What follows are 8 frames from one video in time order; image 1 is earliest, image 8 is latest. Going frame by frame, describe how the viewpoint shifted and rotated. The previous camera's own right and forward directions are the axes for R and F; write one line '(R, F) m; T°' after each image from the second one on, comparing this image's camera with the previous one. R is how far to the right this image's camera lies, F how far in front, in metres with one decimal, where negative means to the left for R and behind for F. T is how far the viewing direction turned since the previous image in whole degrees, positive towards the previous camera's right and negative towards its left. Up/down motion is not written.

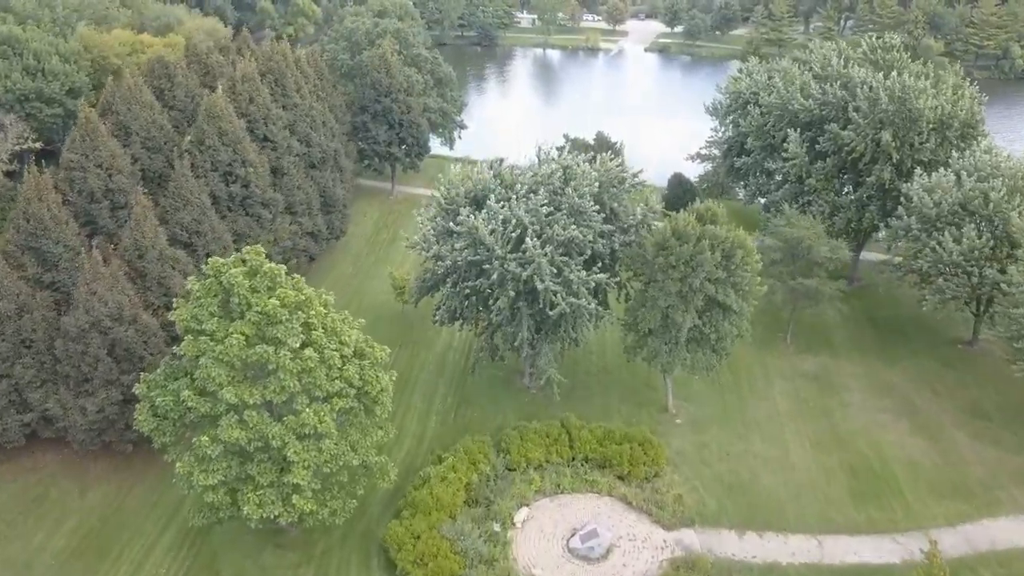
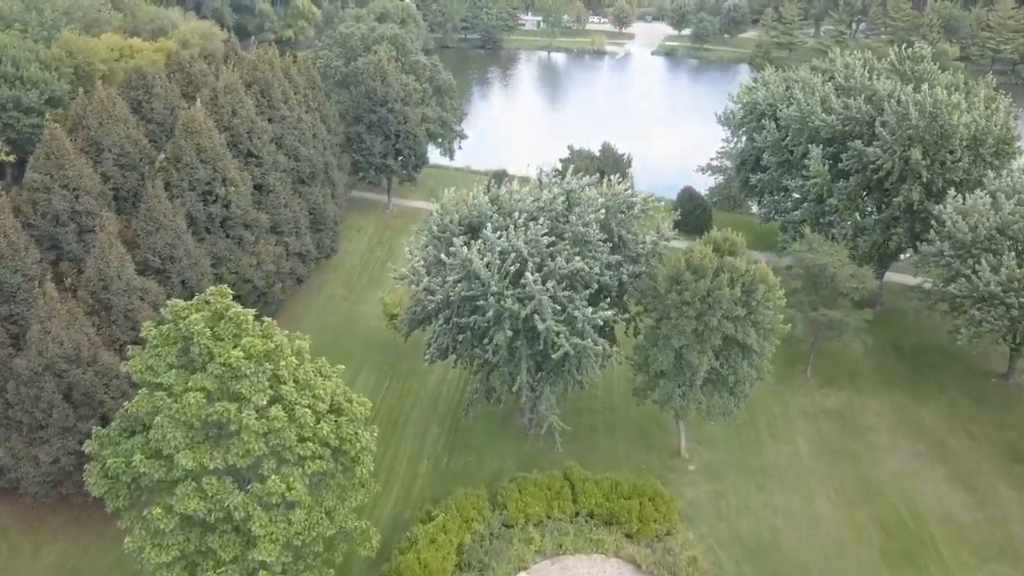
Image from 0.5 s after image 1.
(+0.2, +2.3) m; 0°
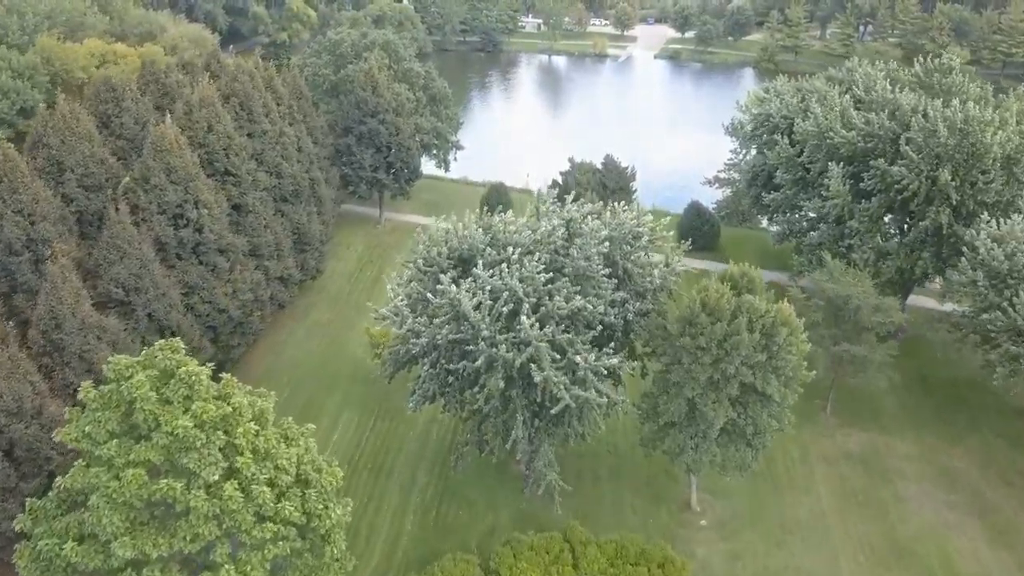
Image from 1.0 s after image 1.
(+0.2, +2.3) m; 0°
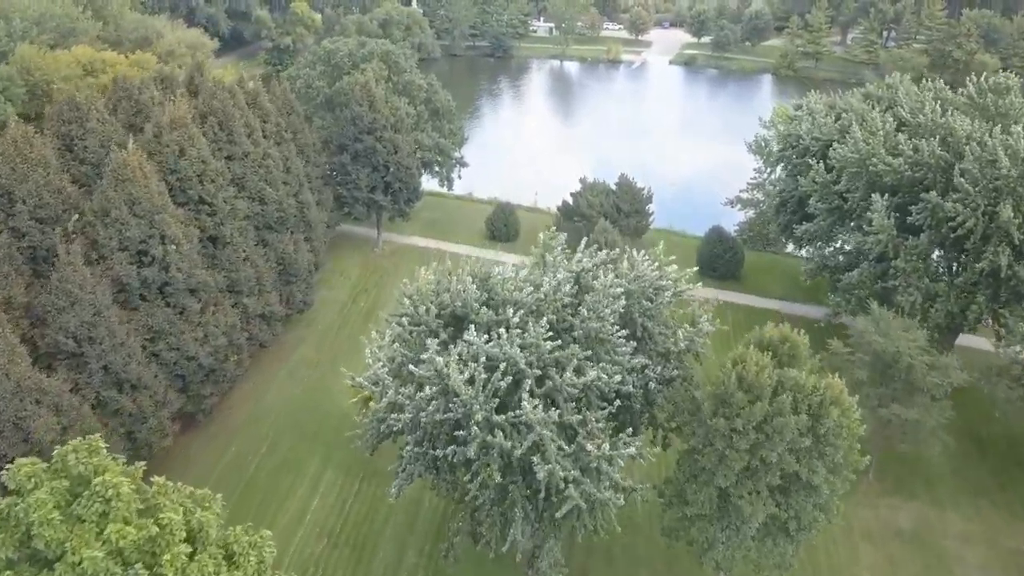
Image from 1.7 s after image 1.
(+0.2, +3.1) m; -1°
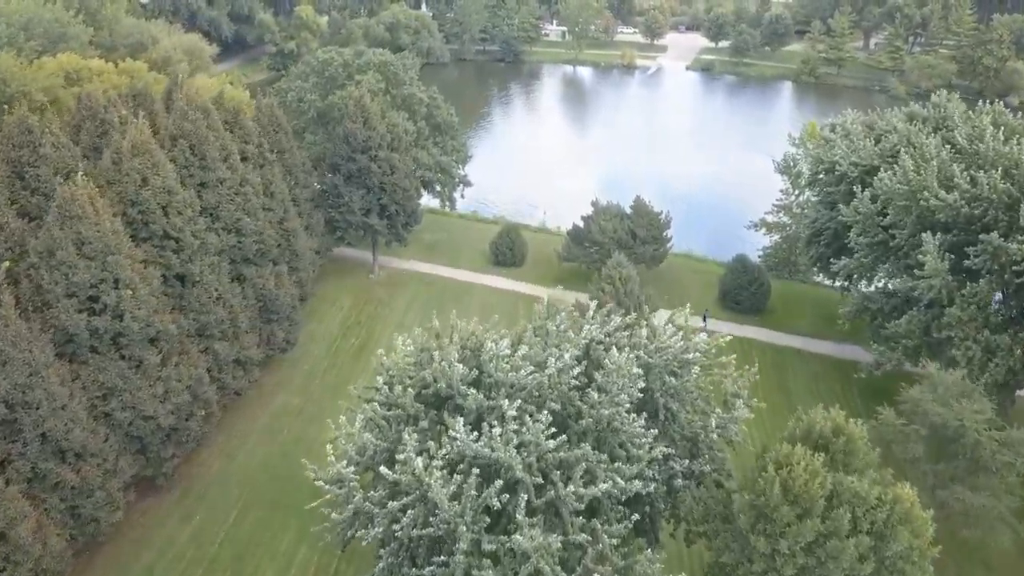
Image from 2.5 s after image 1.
(+0.3, +3.1) m; -1°
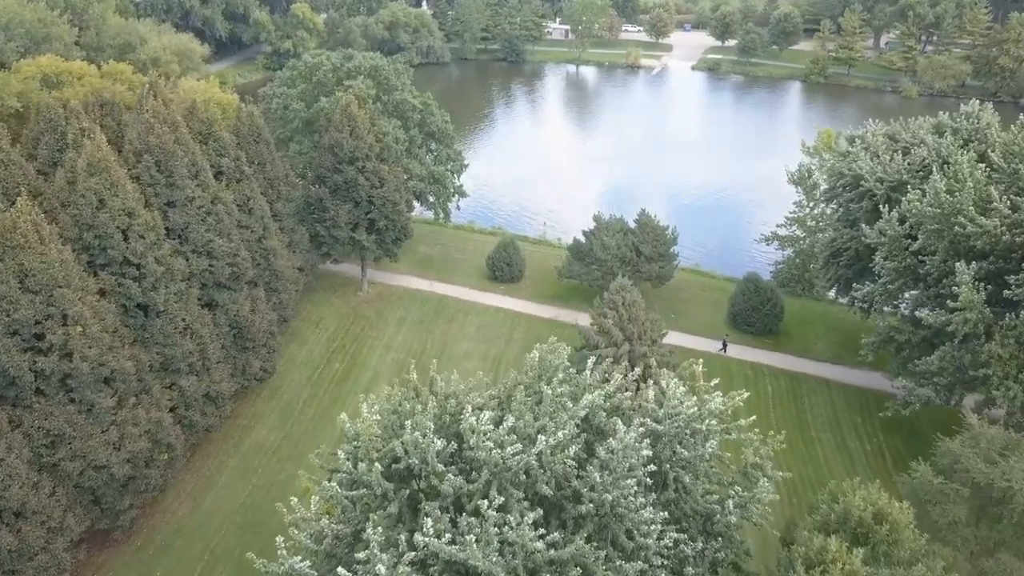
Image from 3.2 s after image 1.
(+0.3, +2.2) m; 0°
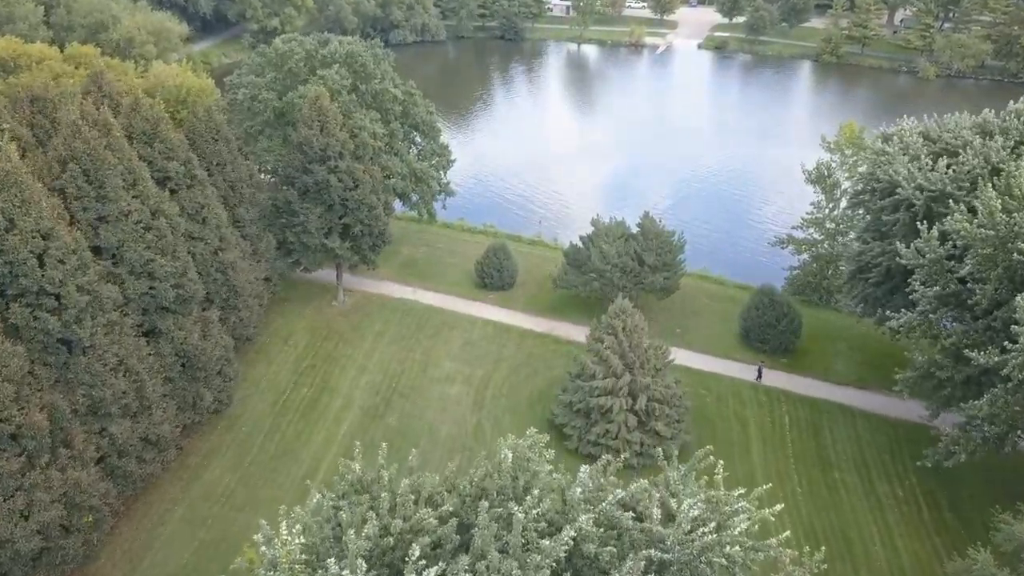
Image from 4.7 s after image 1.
(+0.5, +3.3) m; 0°
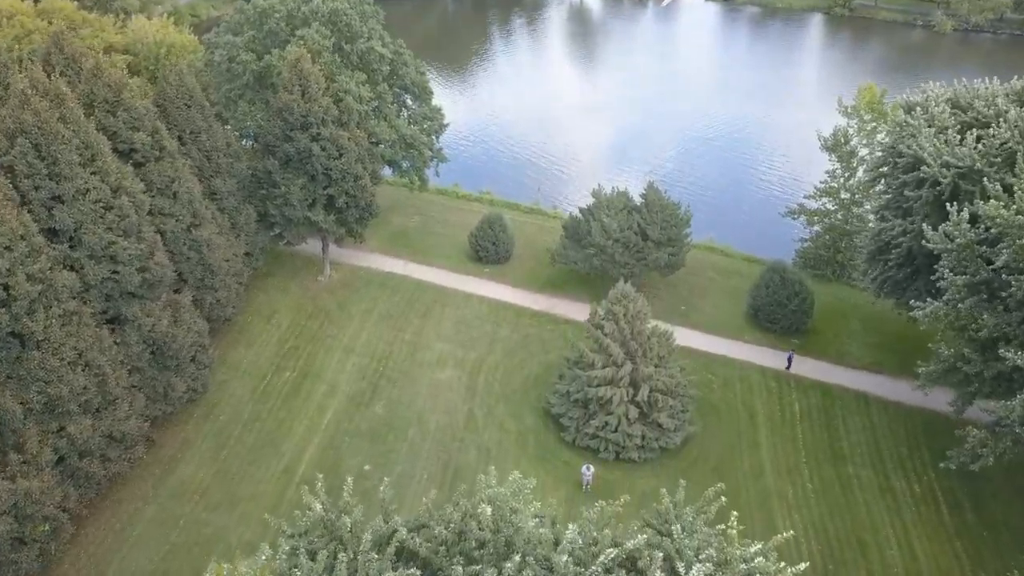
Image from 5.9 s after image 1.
(+0.2, +1.7) m; 0°
